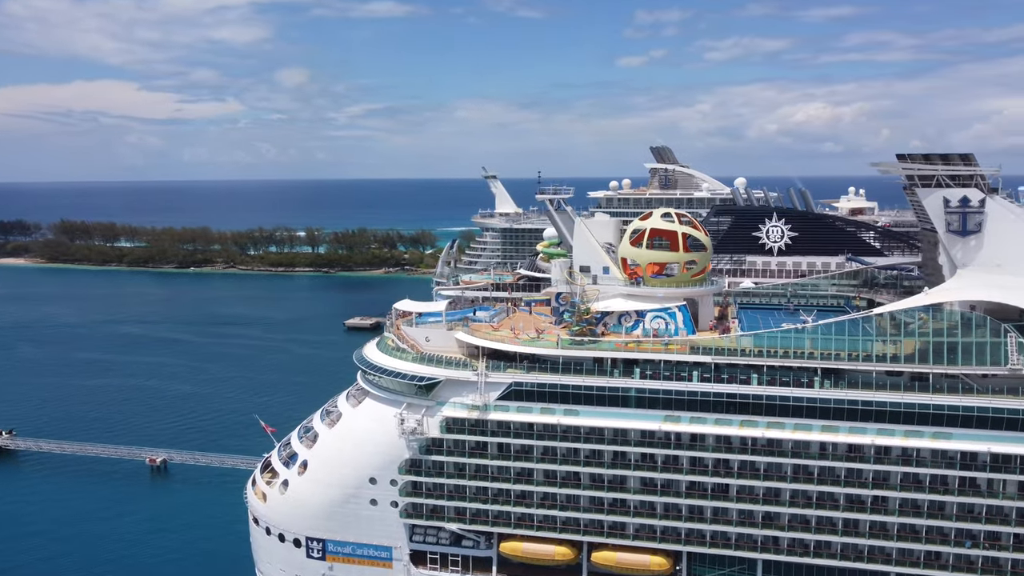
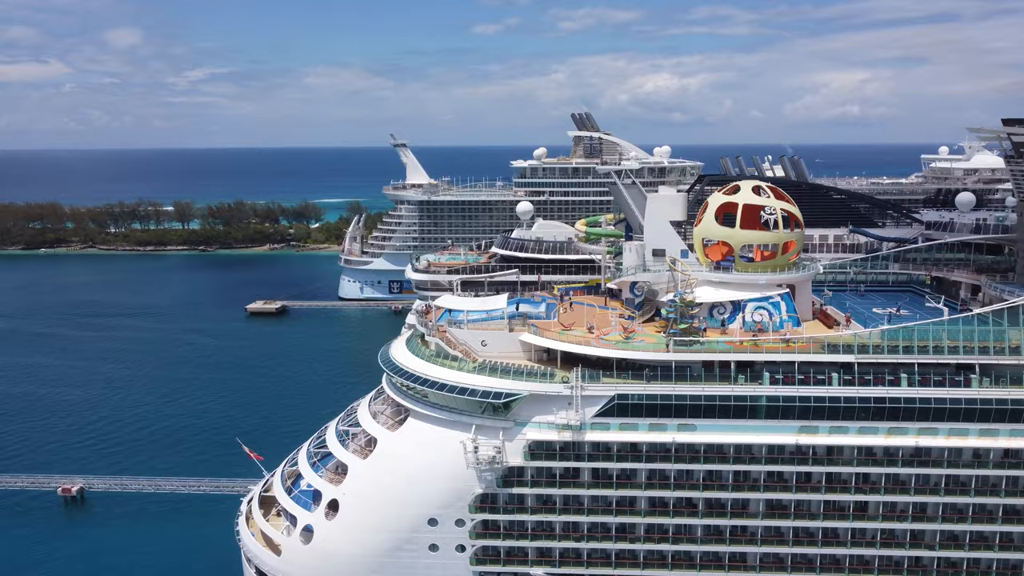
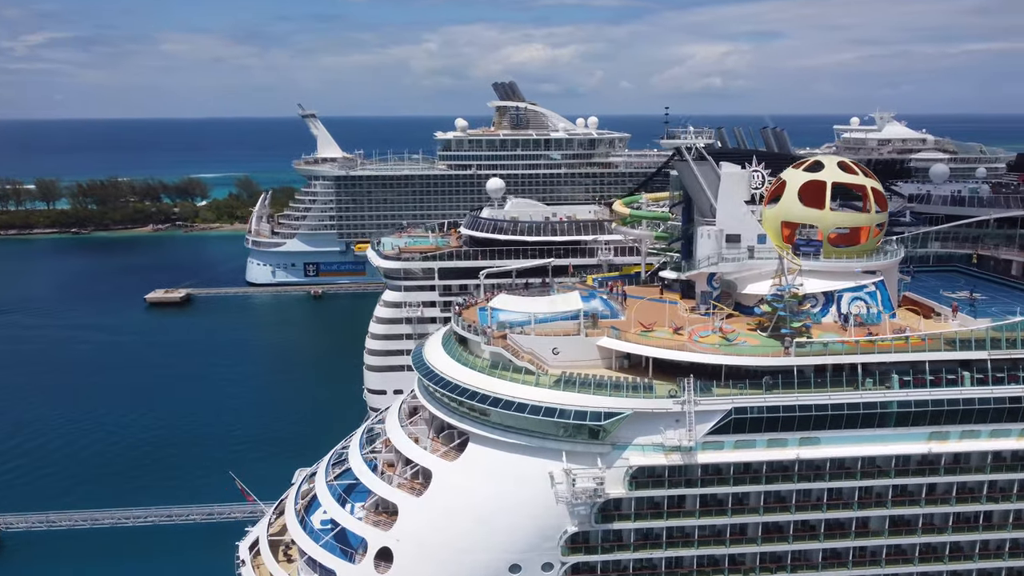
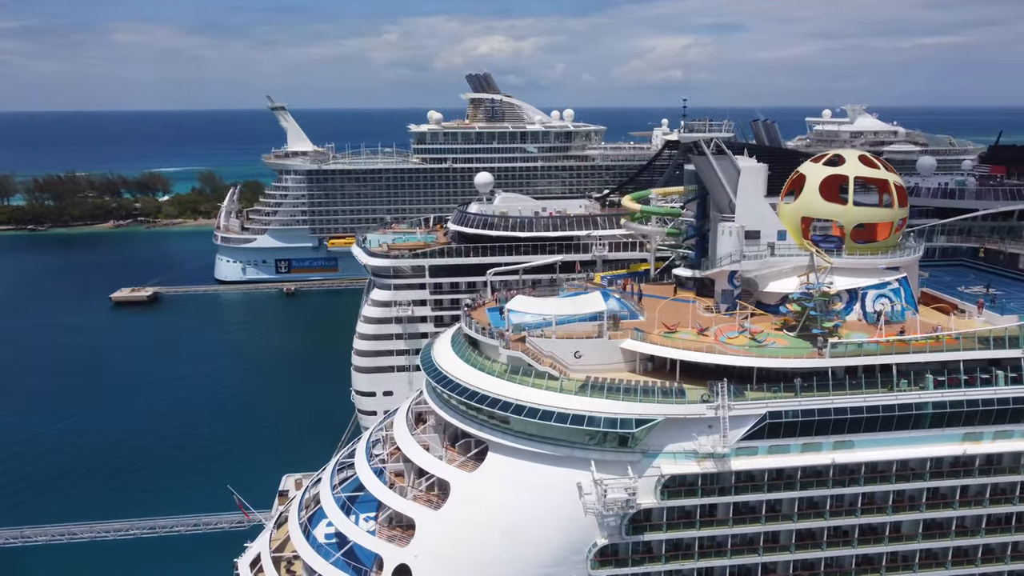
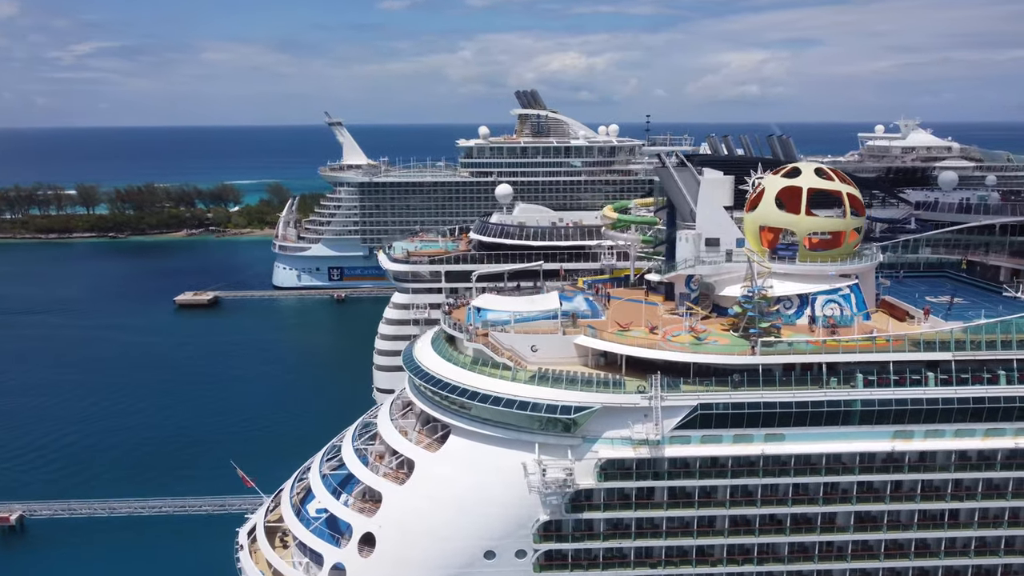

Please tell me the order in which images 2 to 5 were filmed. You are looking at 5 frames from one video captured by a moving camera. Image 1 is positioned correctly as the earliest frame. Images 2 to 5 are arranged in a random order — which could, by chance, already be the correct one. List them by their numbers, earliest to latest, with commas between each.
2, 5, 3, 4
